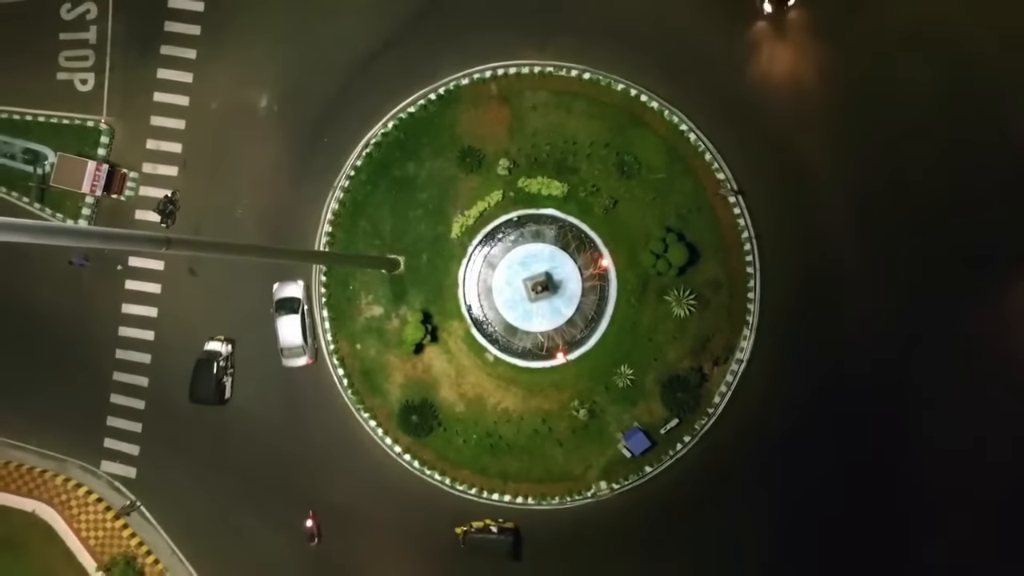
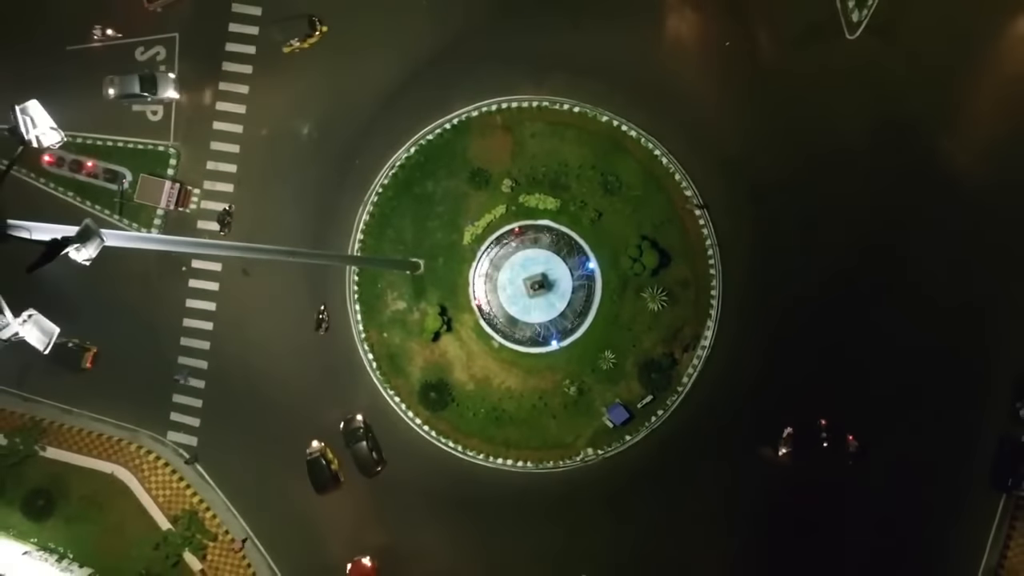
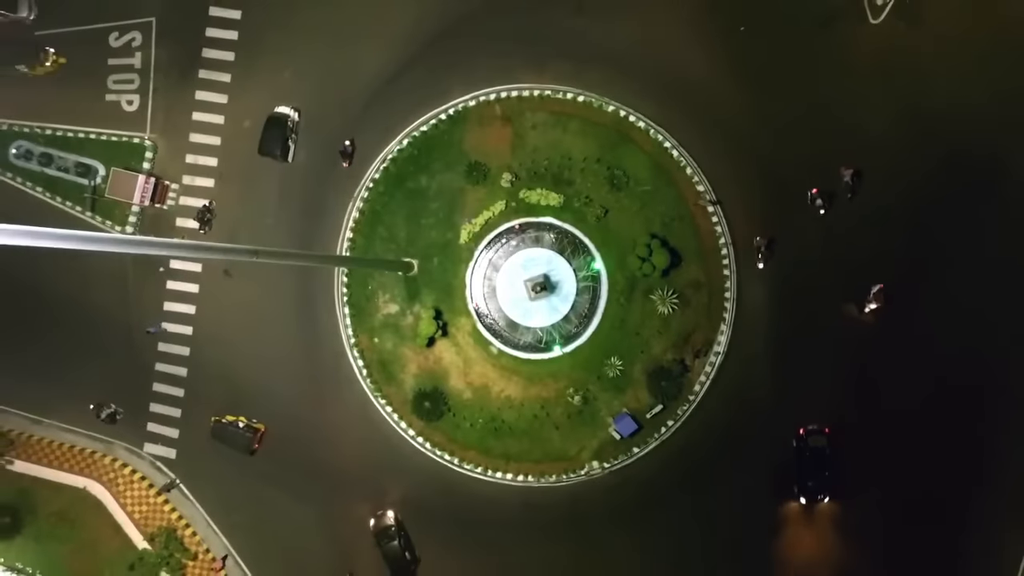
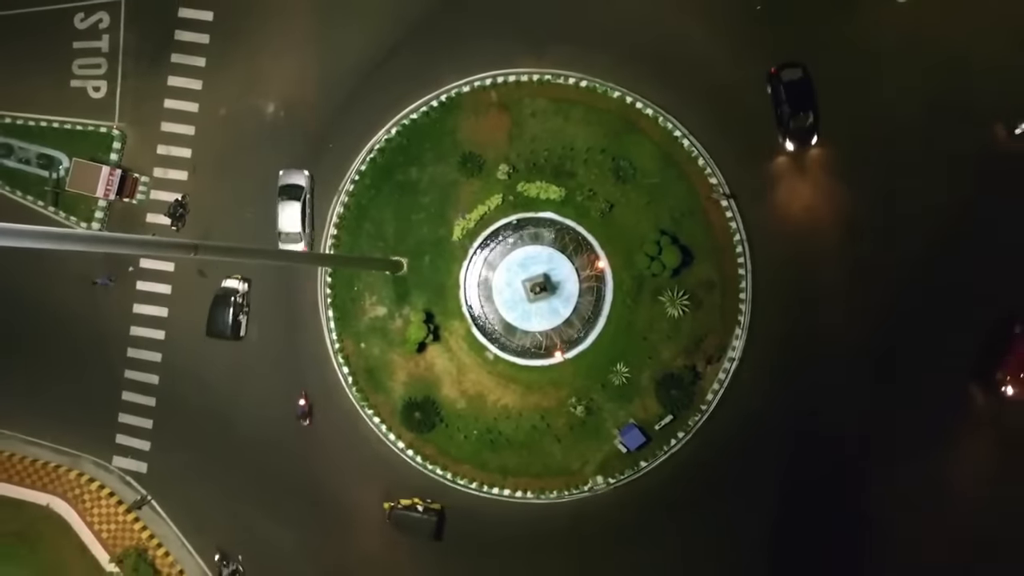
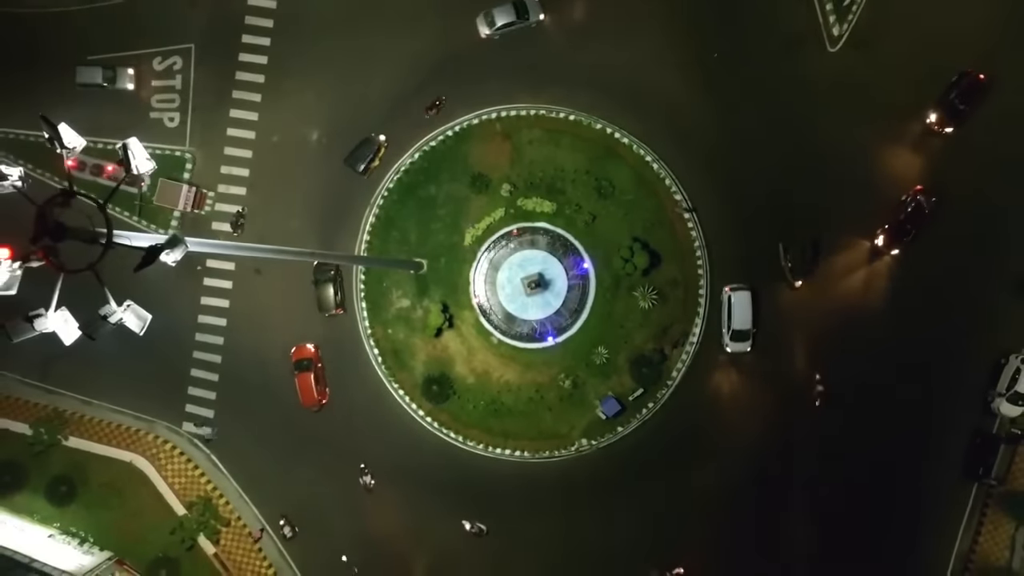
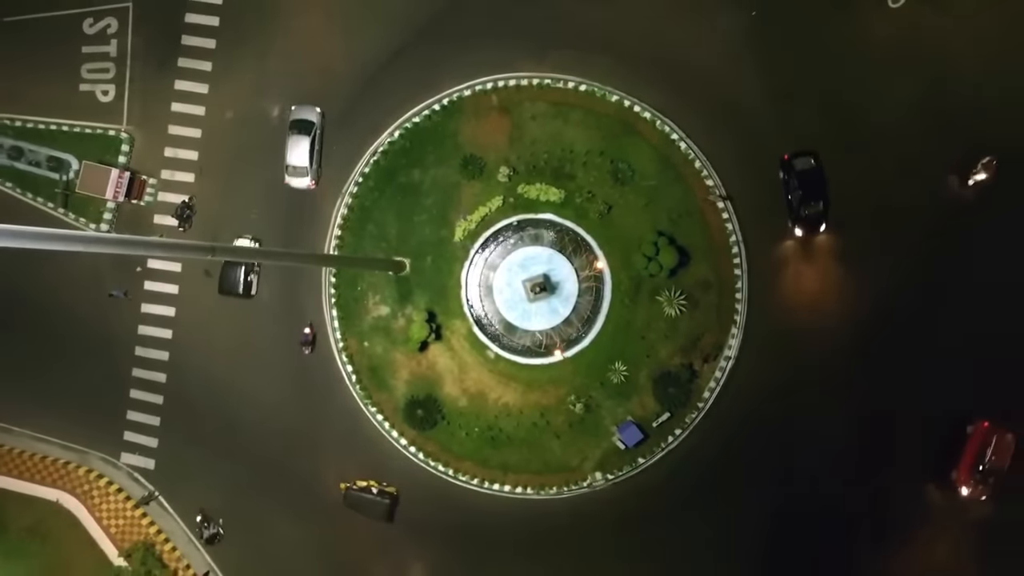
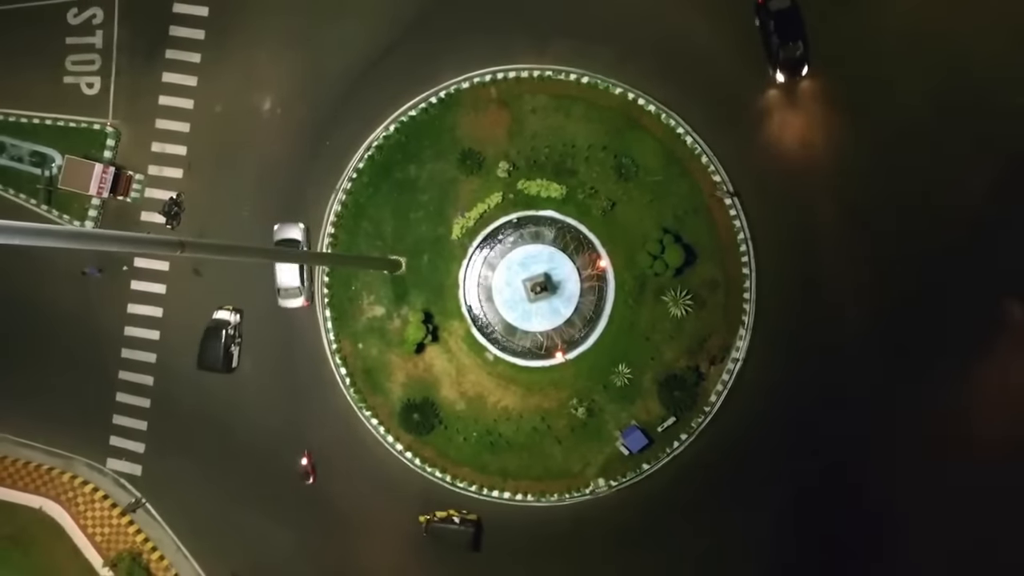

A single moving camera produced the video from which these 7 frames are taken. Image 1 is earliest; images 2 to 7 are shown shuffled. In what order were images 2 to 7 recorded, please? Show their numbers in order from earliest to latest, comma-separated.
7, 4, 6, 3, 2, 5
